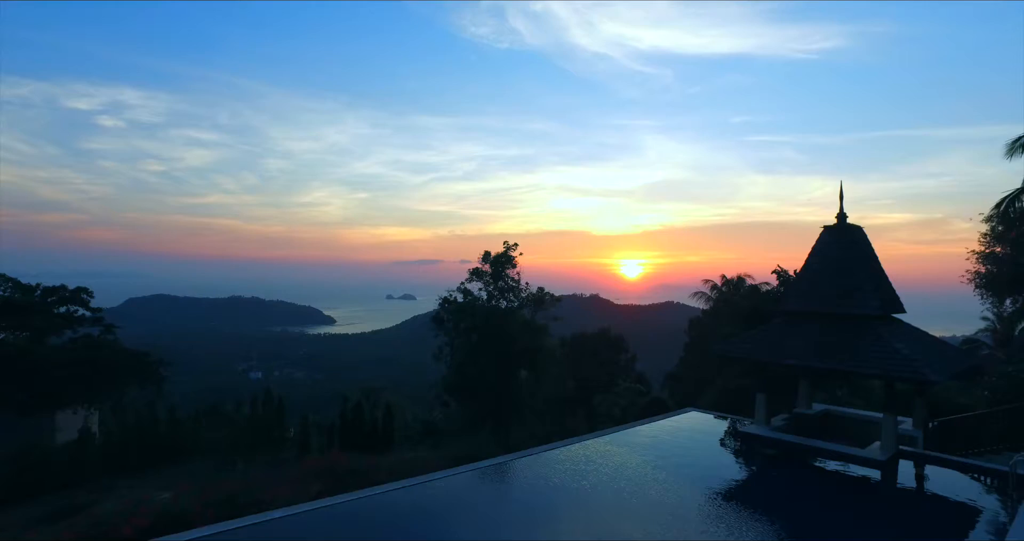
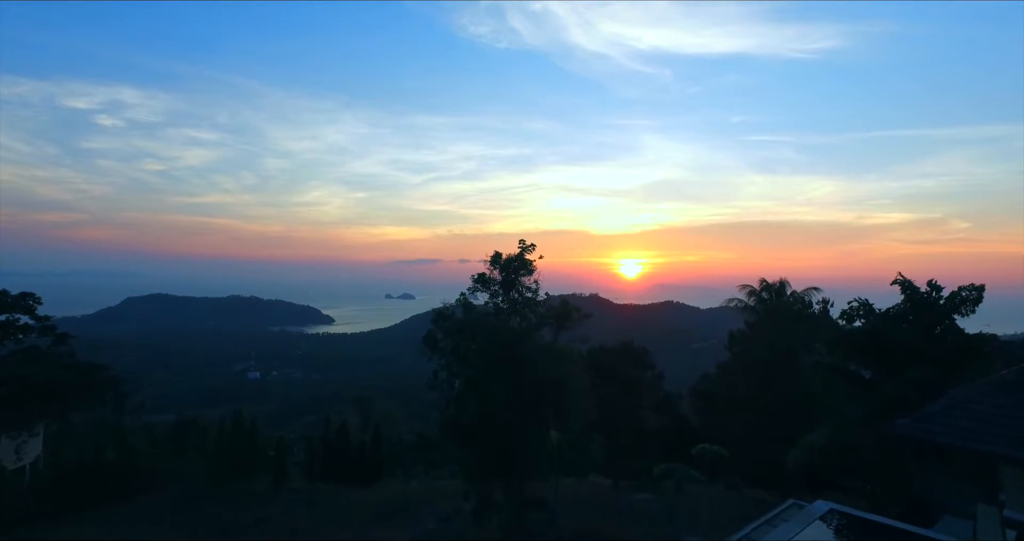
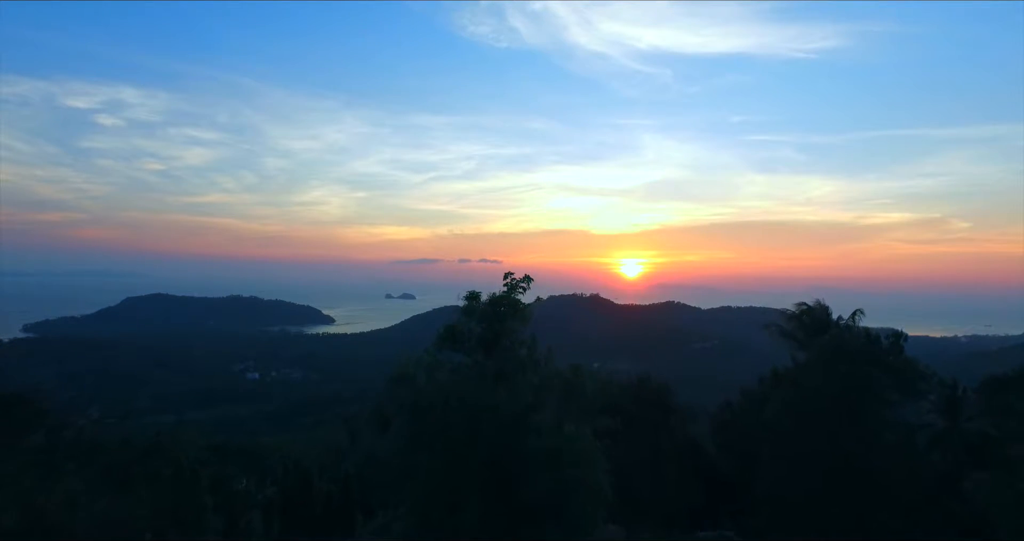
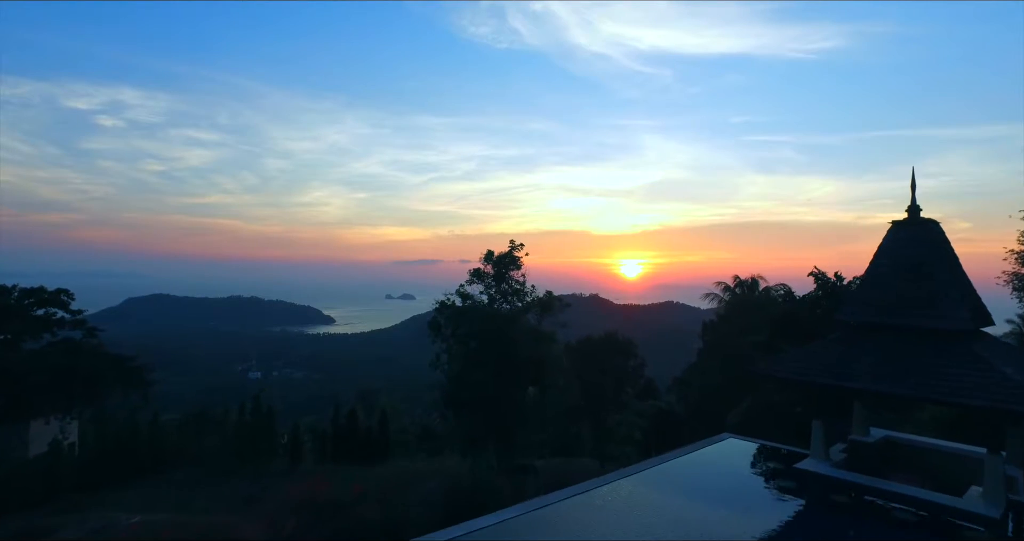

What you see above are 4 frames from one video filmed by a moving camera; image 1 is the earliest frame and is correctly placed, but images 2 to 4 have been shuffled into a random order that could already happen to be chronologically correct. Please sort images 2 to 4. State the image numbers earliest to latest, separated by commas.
4, 2, 3
